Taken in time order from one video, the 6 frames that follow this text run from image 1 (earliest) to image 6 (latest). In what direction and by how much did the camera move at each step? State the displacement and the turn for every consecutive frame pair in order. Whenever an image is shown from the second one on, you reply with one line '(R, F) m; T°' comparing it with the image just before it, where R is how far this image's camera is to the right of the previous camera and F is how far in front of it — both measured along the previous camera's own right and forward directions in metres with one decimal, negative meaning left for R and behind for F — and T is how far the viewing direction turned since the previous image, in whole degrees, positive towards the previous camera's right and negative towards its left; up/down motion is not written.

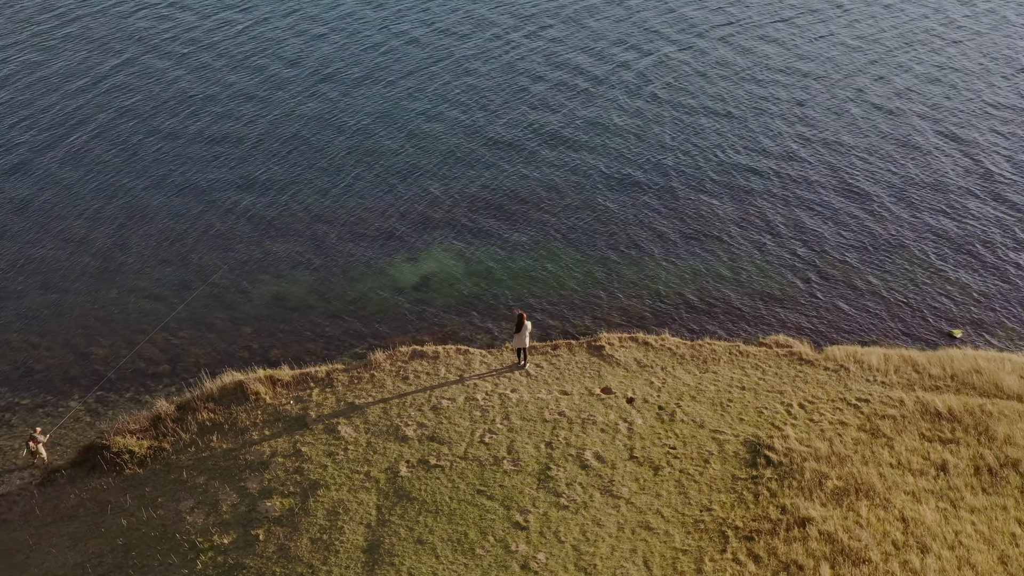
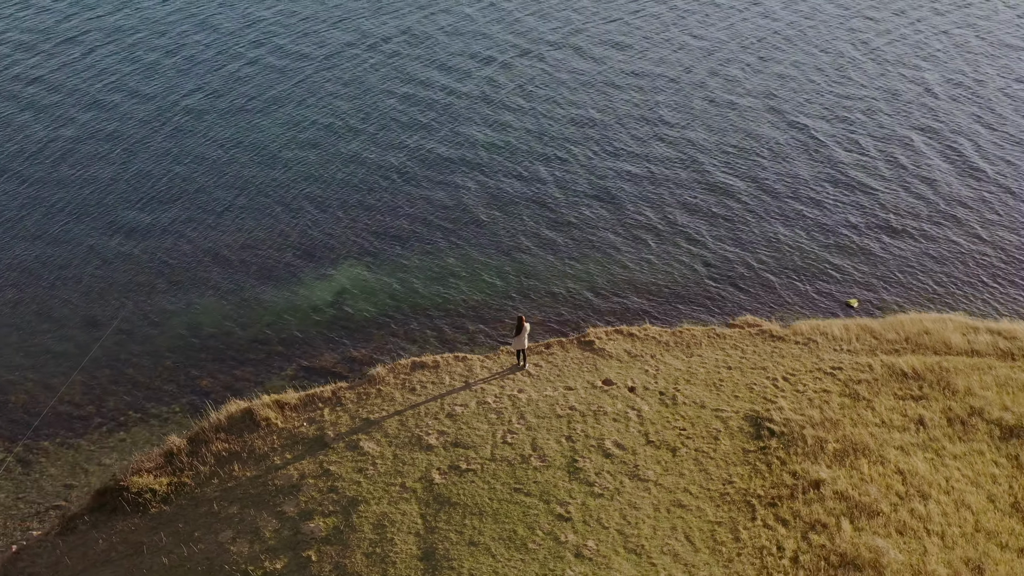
(-3.7, -0.5) m; +9°
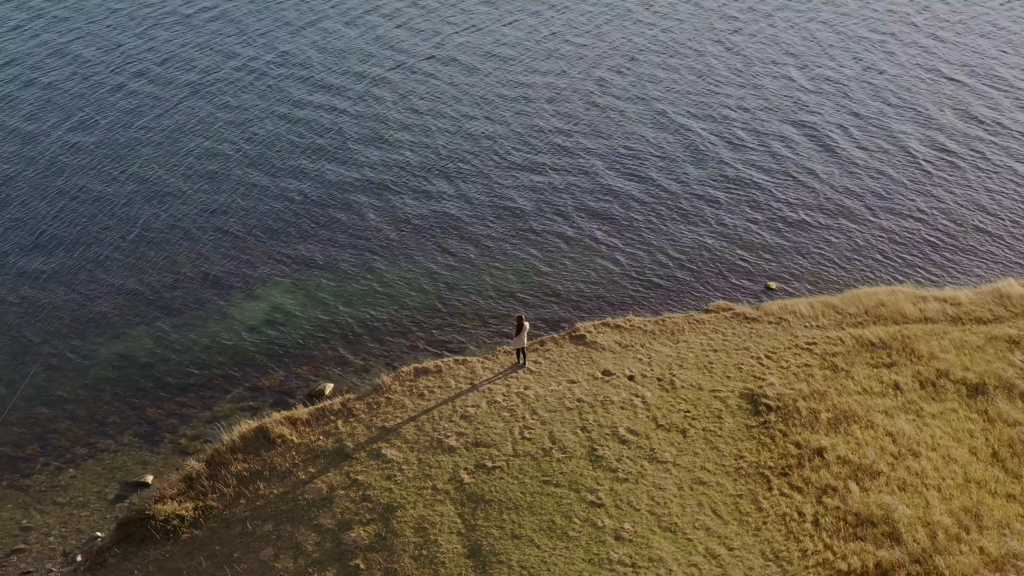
(-3.2, -0.4) m; +7°
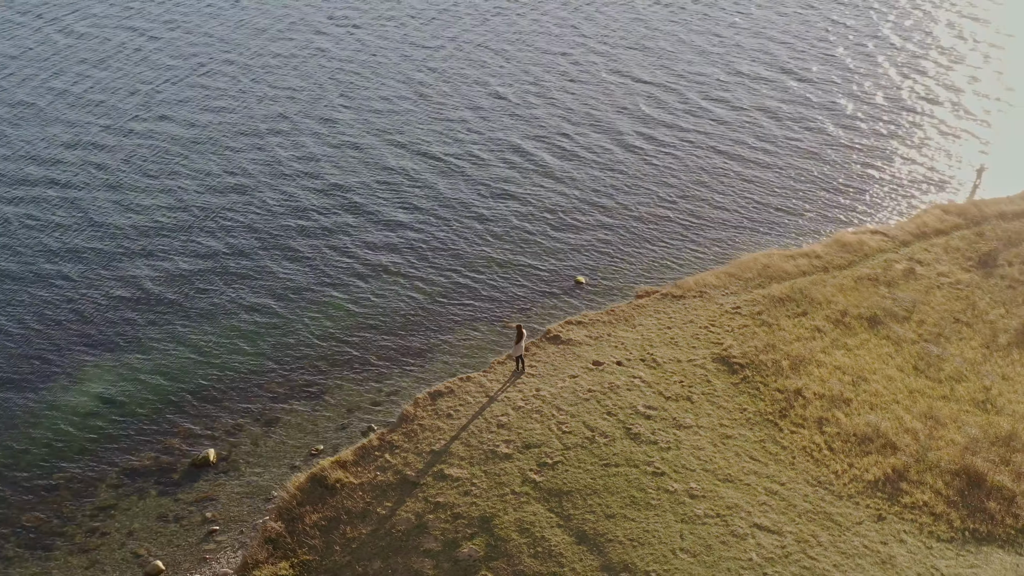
(-8.2, -0.1) m; +18°
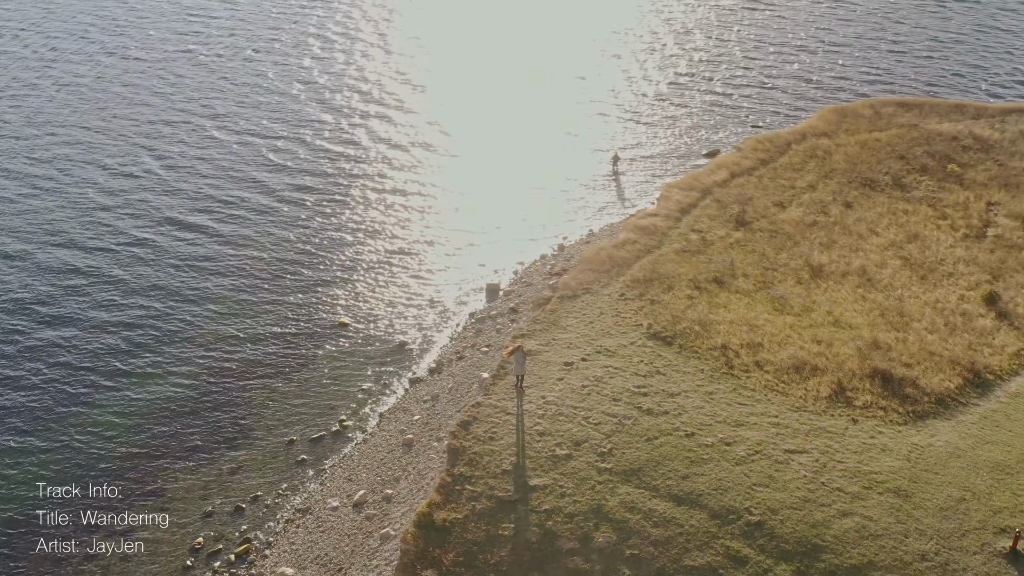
(-11.3, +0.3) m; +24°
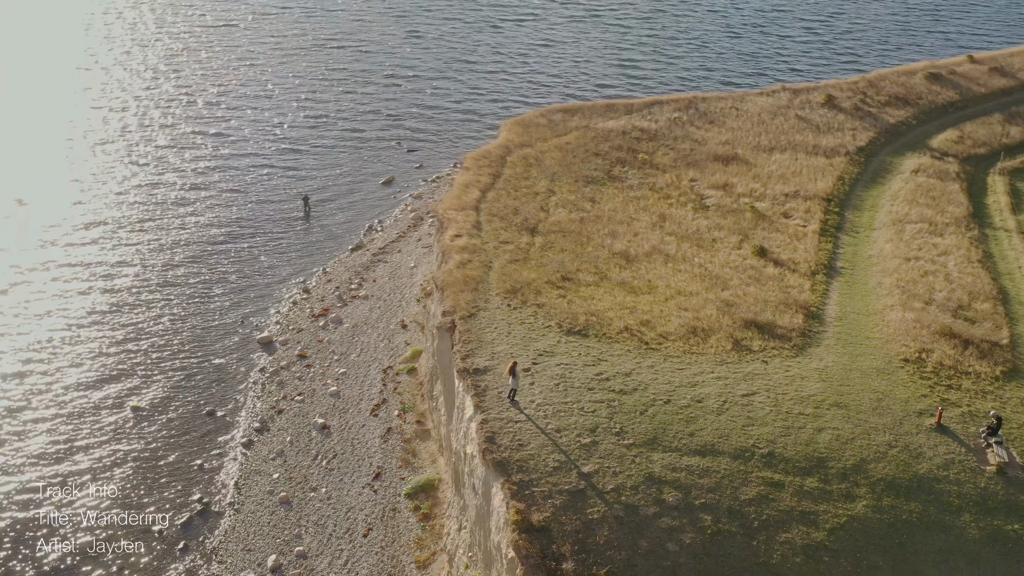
(-11.5, -0.2) m; +23°
